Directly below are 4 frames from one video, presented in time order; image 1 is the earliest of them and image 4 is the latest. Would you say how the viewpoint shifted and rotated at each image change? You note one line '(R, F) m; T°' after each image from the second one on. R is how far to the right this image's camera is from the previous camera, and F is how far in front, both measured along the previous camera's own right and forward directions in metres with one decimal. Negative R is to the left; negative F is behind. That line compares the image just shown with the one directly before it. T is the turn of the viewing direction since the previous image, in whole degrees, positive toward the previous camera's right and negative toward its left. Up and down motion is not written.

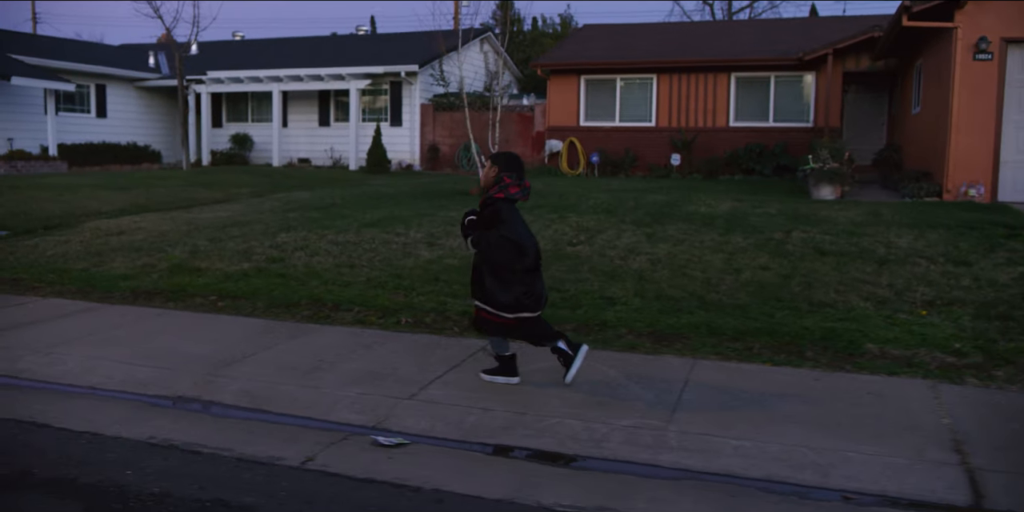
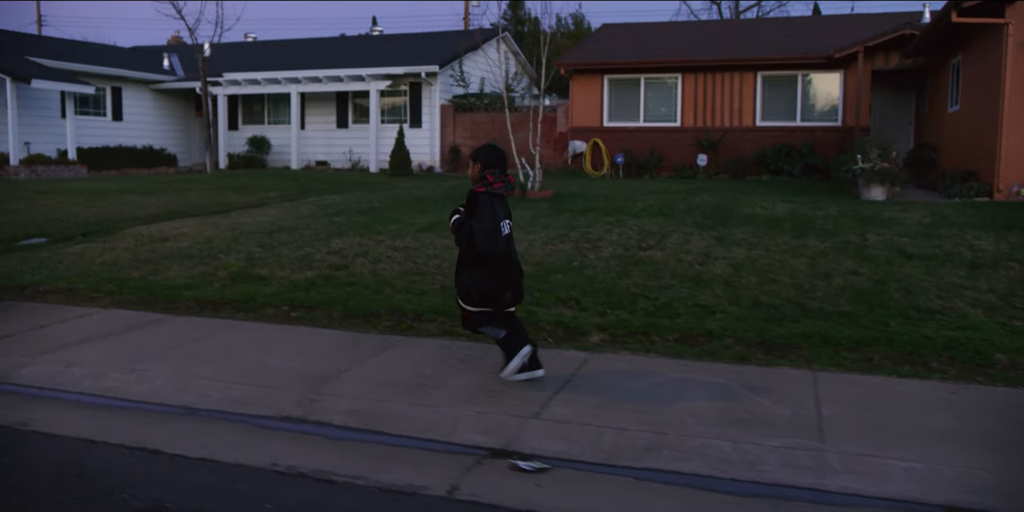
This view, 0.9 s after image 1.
(-0.9, +0.4) m; 0°
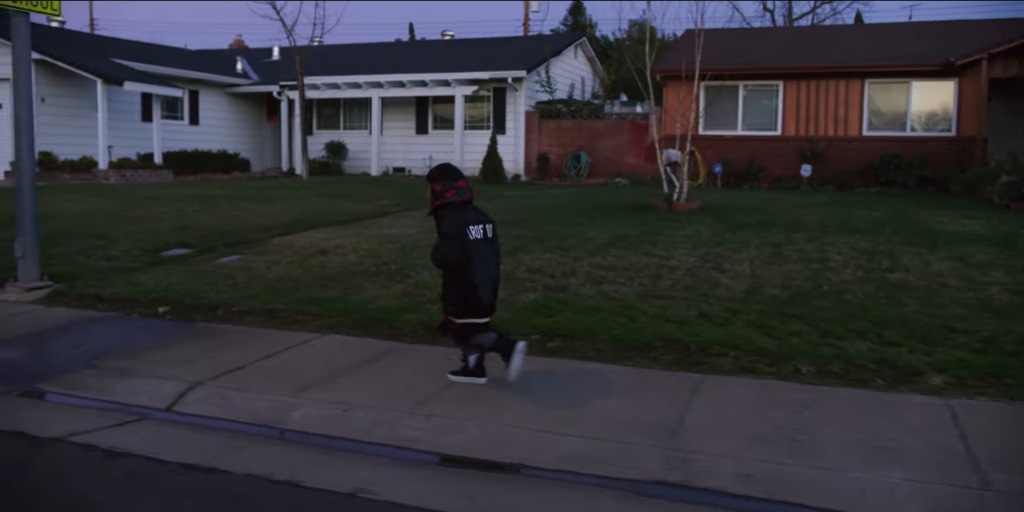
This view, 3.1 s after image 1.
(-2.4, +1.1) m; -1°
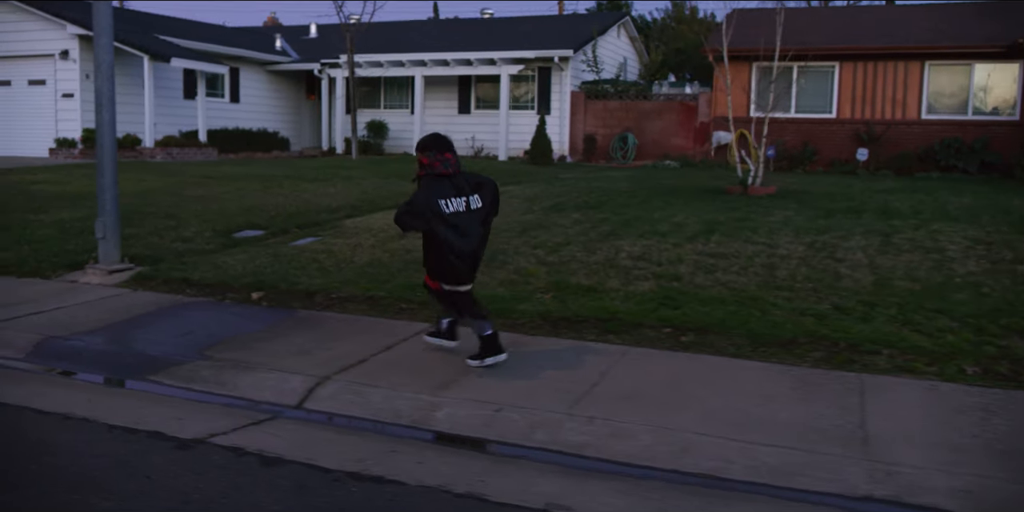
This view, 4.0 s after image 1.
(-0.9, +0.5) m; -1°
